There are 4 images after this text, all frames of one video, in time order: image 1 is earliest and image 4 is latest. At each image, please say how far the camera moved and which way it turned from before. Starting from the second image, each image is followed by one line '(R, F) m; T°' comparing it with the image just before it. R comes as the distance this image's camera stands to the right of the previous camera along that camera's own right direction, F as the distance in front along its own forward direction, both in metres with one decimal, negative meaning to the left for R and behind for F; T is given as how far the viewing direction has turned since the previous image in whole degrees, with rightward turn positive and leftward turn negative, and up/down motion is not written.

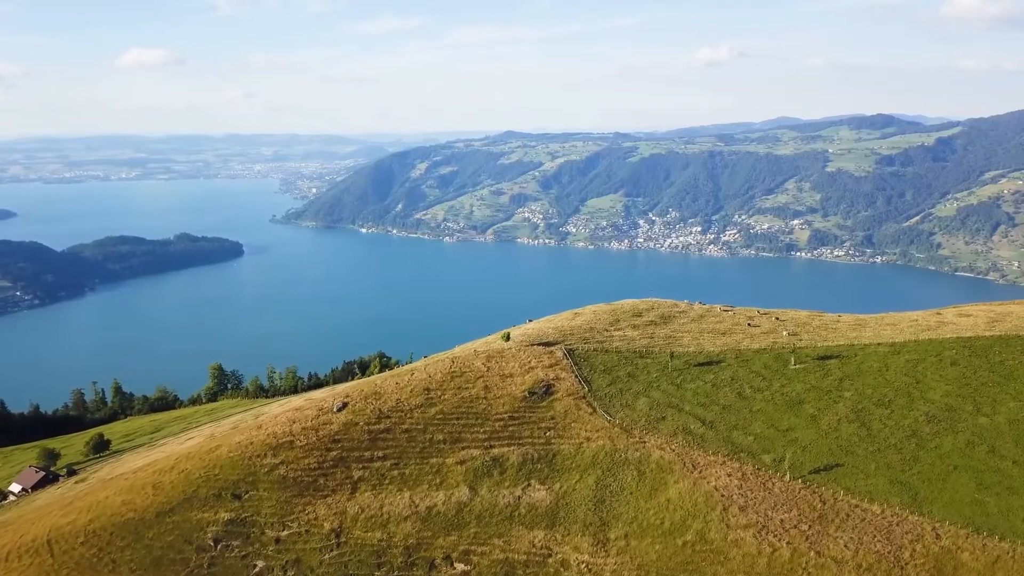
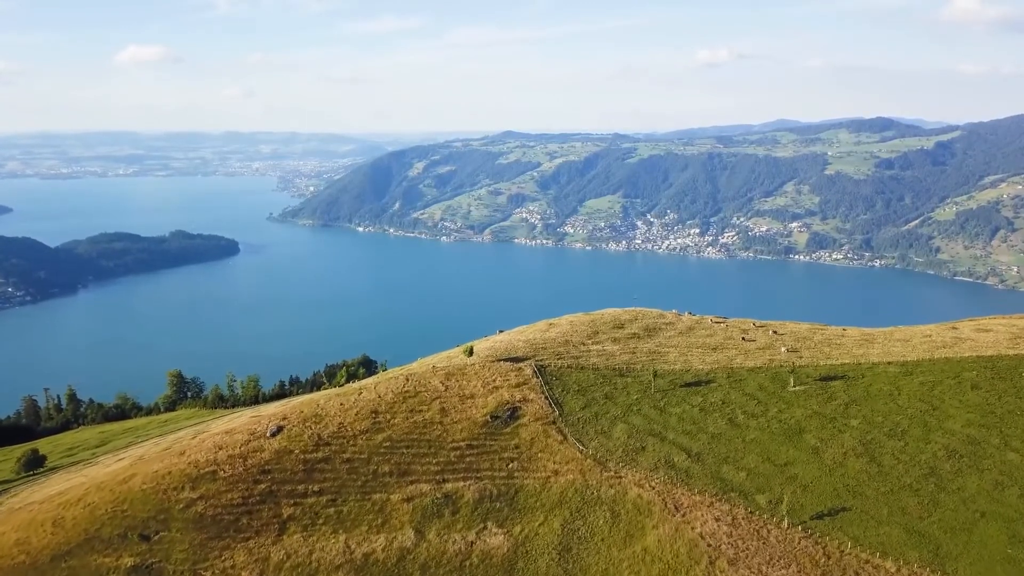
(+3.0, +6.8) m; 0°
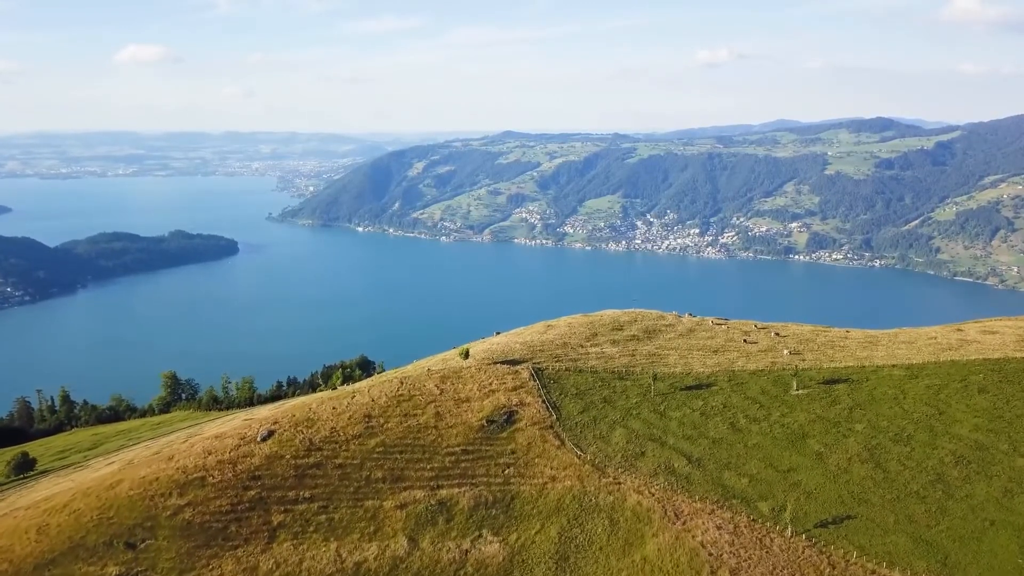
(+0.3, +1.1) m; 0°
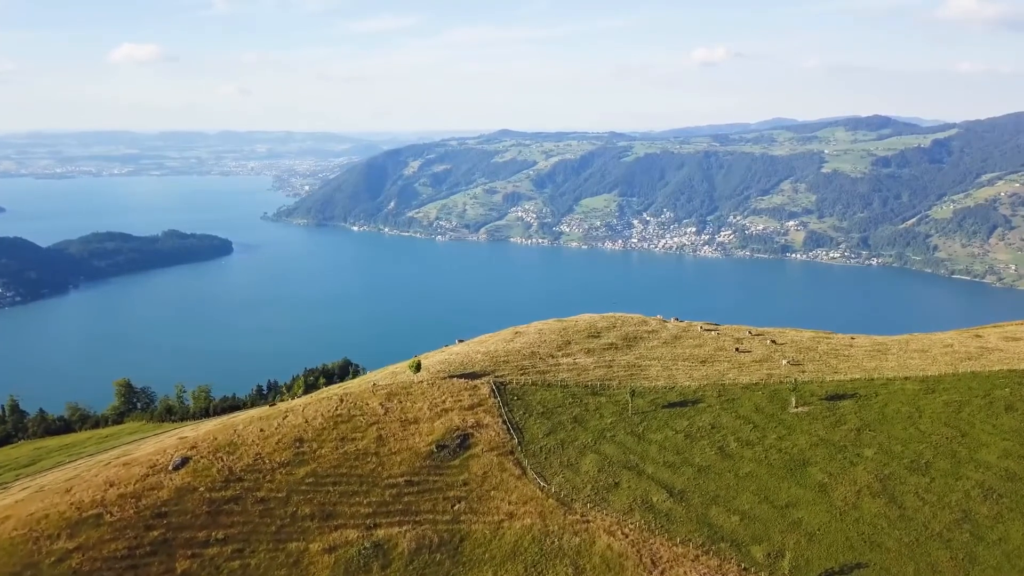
(+3.0, +6.5) m; 0°
